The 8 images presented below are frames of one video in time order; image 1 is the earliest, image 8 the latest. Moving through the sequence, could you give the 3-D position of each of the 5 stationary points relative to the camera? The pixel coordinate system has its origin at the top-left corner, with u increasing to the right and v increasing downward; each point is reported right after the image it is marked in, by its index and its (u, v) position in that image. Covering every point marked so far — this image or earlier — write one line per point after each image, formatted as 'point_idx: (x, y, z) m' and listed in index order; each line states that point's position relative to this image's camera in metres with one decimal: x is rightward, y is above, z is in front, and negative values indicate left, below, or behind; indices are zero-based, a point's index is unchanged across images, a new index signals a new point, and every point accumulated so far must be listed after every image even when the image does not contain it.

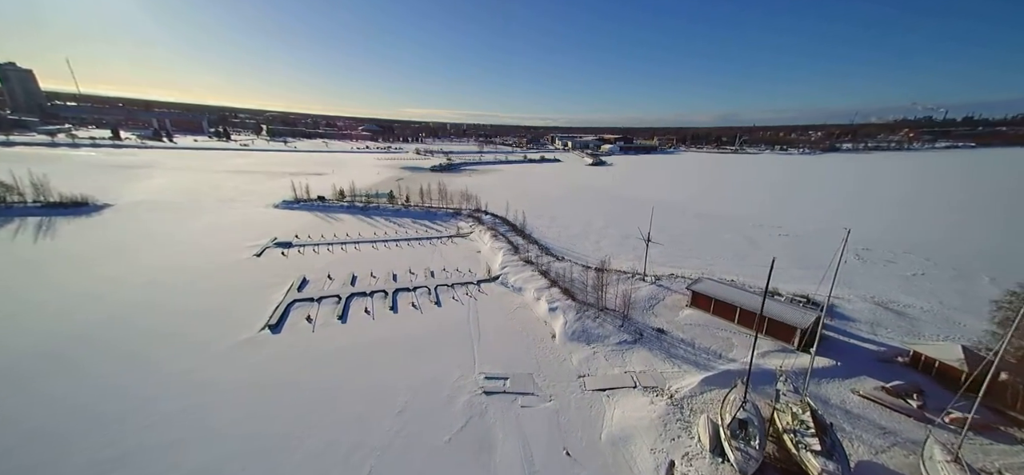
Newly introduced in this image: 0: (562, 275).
0: (+3.0, -2.0, +17.9) m
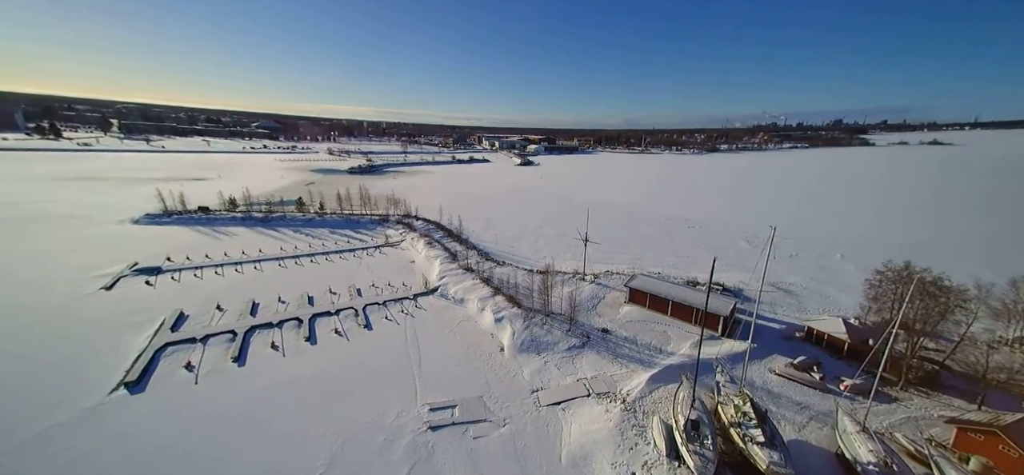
0: (-0.2, -2.2, +17.3) m
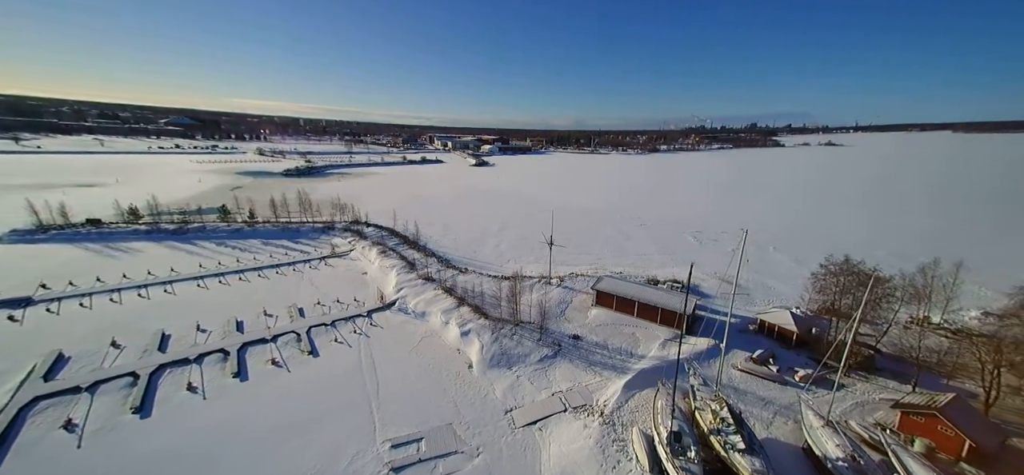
0: (-2.0, -2.5, +16.3) m
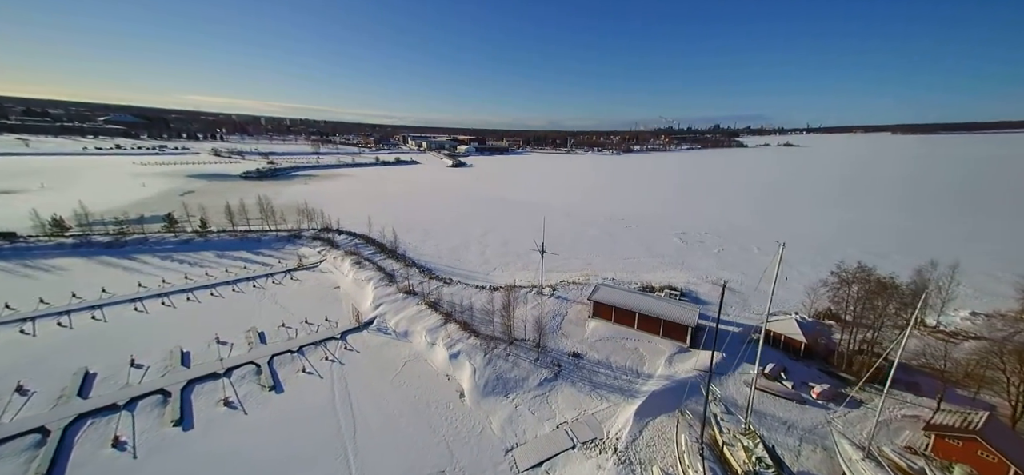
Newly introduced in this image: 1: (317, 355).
0: (-2.4, -2.9, +14.8) m
1: (-6.7, -4.1, +11.8) m
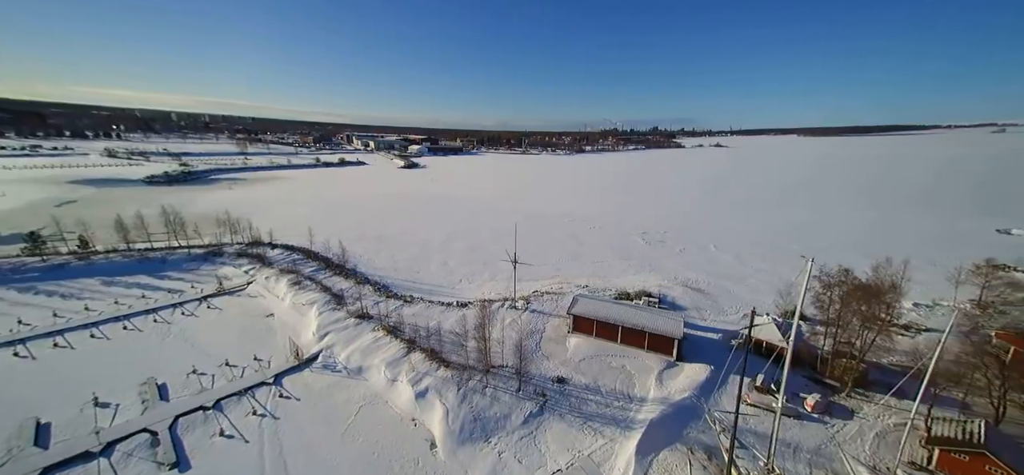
0: (-3.4, -3.4, +12.8) m
1: (-7.3, -4.7, +9.3) m
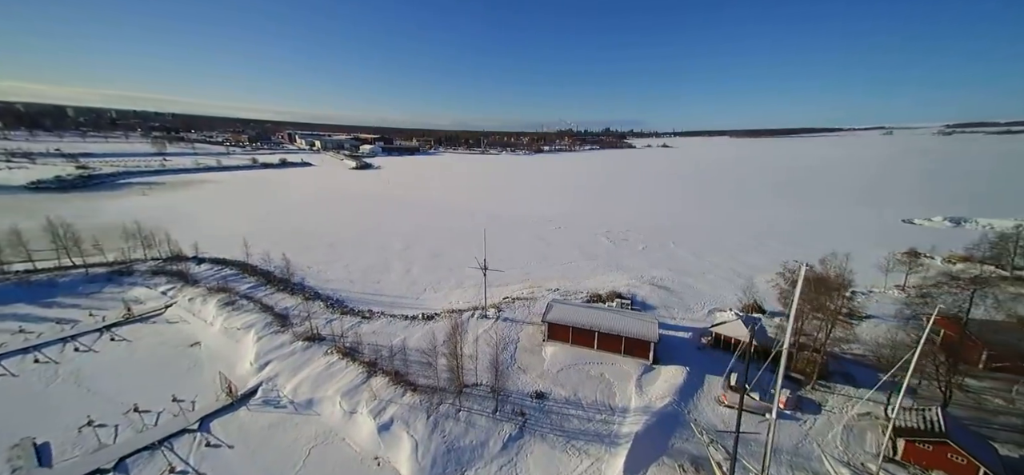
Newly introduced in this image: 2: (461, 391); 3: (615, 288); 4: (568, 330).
0: (-4.4, -3.7, +11.5) m
1: (-7.8, -5.1, +7.5) m
2: (-1.5, -4.5, +9.9) m
3: (+5.6, -2.8, +18.4) m
4: (+2.1, -3.5, +12.8) m
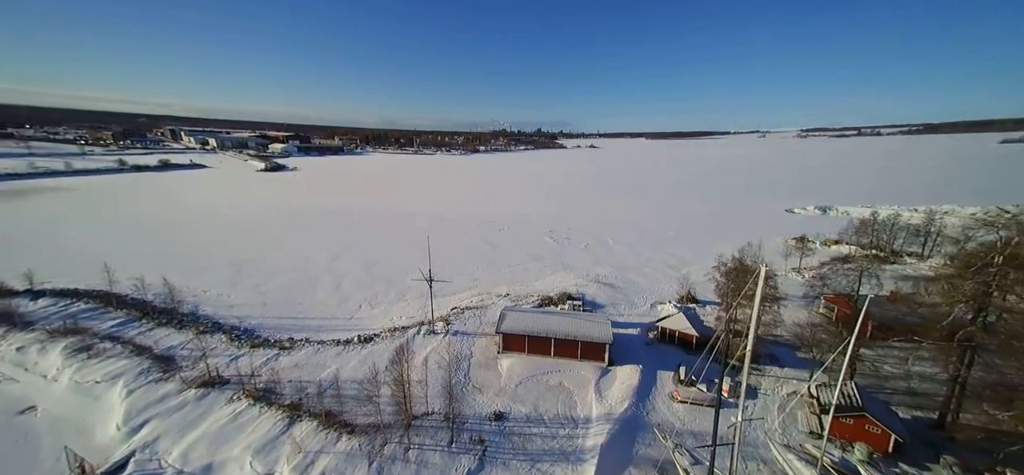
0: (-5.8, -4.1, +9.6) m
1: (-8.4, -5.6, +5.1) m
2: (-2.7, -4.8, +8.6) m
3: (+2.7, -2.8, +18.2) m
4: (+0.4, -3.6, +12.1) m
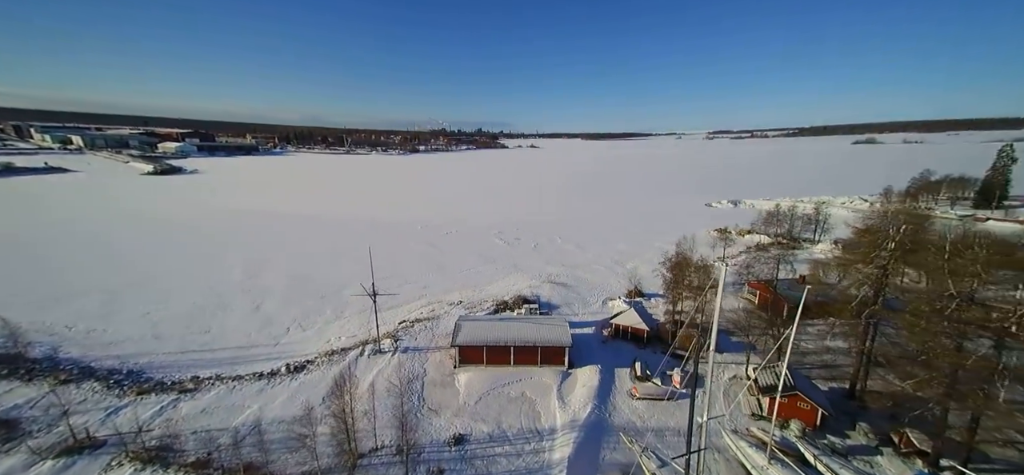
0: (-6.7, -4.5, +7.9) m
1: (-8.5, -6.0, +3.0) m
2: (-3.5, -5.0, +7.4) m
3: (+0.2, -2.8, +17.8) m
4: (-1.1, -3.7, +11.3) m
